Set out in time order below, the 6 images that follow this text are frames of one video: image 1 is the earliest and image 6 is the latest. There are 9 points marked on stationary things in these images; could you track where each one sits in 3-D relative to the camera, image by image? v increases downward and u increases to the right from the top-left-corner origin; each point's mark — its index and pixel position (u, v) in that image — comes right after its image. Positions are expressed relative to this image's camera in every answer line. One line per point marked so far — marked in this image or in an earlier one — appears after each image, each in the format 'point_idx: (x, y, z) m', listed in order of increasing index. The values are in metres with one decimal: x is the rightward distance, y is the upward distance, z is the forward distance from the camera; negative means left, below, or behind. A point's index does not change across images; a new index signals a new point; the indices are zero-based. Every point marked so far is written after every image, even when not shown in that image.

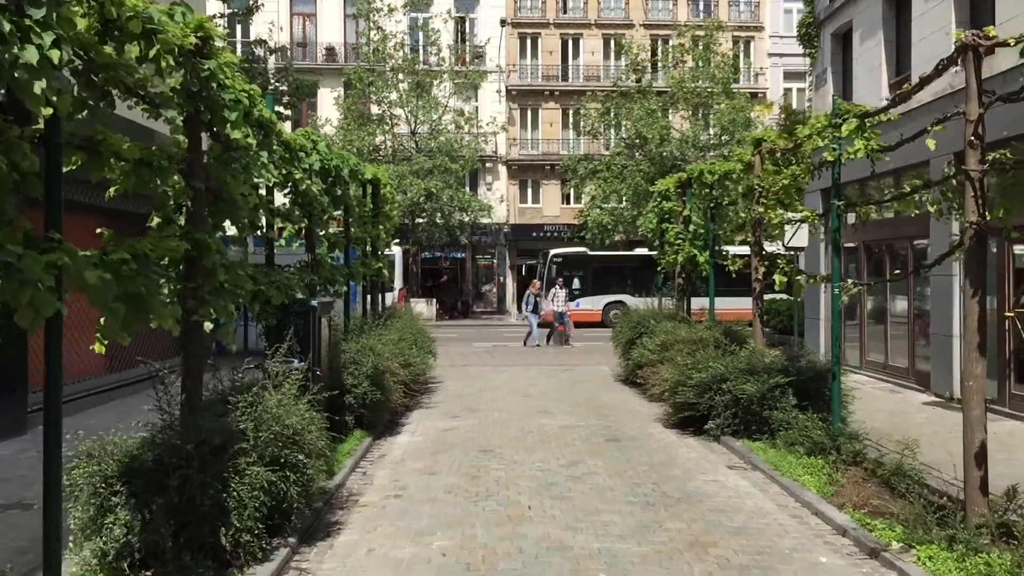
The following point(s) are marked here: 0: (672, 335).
0: (+2.1, -0.6, +13.2) m
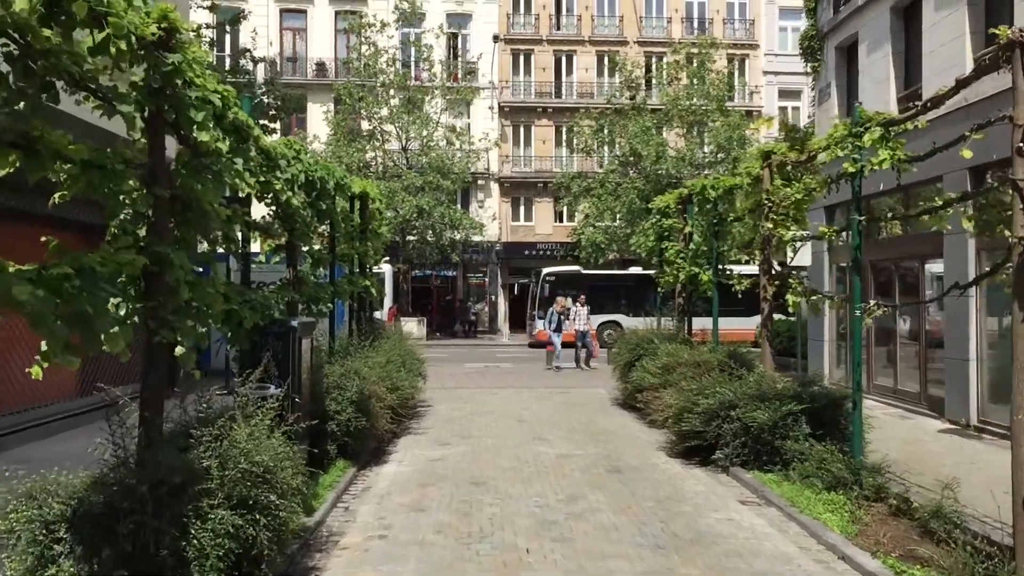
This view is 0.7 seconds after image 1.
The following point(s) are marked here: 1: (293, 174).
0: (+2.1, -0.9, +12.5) m
1: (-2.1, +1.1, +9.5) m
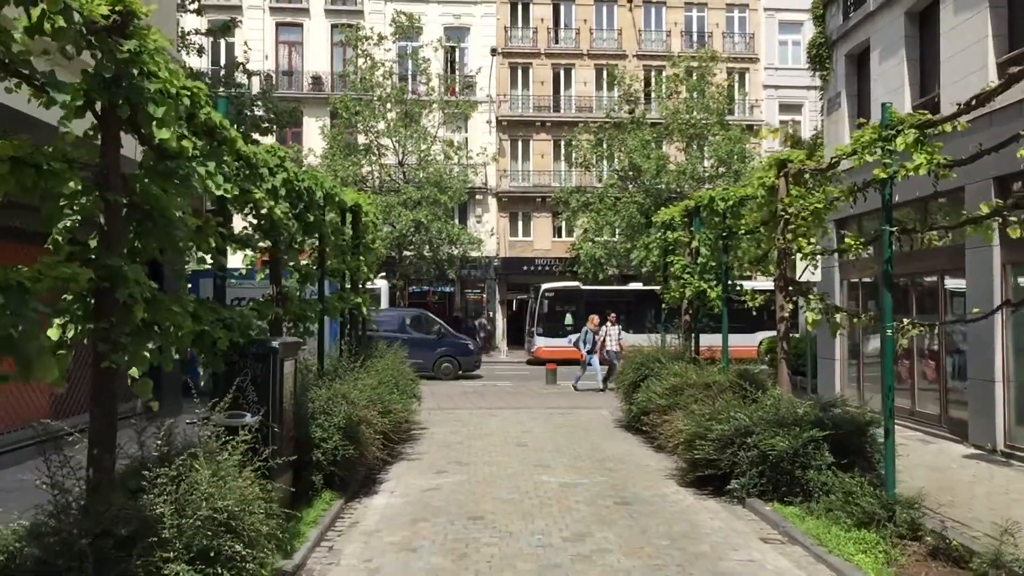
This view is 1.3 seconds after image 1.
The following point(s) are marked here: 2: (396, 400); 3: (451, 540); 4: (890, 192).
0: (+2.1, -1.1, +11.9) m
1: (-2.1, +0.9, +8.8) m
2: (-1.3, -1.3, +11.0) m
3: (-0.4, -1.9, +7.2) m
4: (+2.8, +0.7, +7.2) m
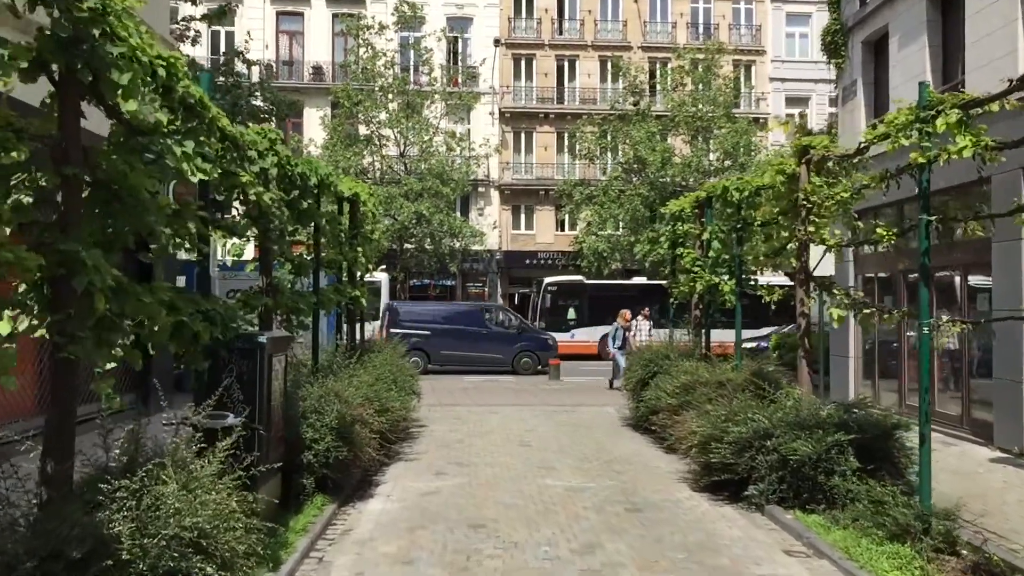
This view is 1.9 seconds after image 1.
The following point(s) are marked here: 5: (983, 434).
0: (+2.1, -1.0, +11.3) m
1: (-2.1, +1.0, +8.3) m
2: (-1.3, -1.2, +10.5) m
3: (-0.4, -1.8, +6.7) m
4: (+2.8, +0.7, +6.6) m
5: (+5.6, -1.7, +11.6) m
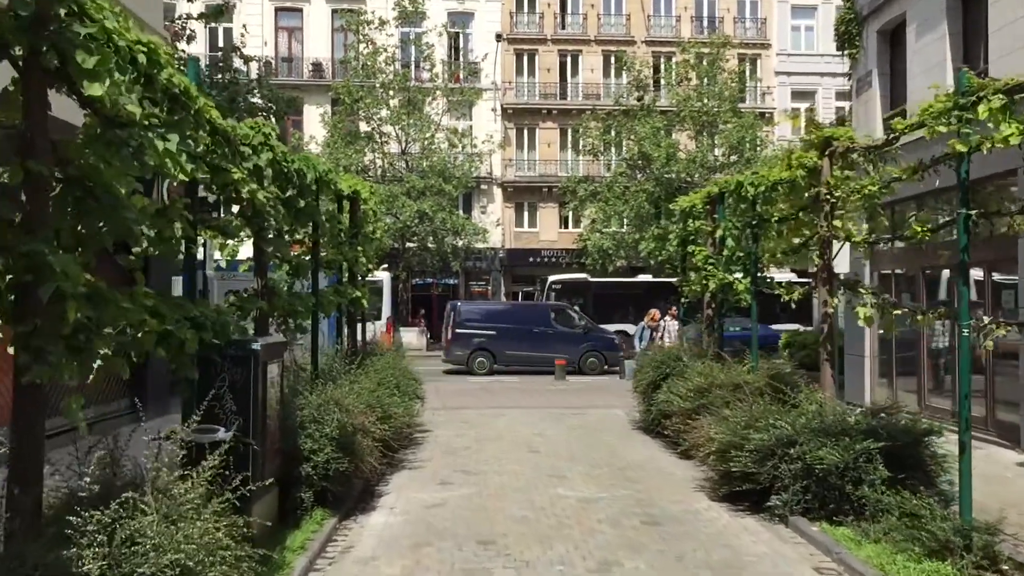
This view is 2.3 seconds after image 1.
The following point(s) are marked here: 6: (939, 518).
0: (+2.2, -1.0, +10.9) m
1: (-2.0, +1.0, +7.9) m
2: (-1.2, -1.2, +10.1) m
3: (-0.3, -1.8, +6.3) m
4: (+2.9, +0.7, +6.2) m
5: (+5.7, -1.7, +11.2) m
6: (+2.8, -1.5, +6.6) m
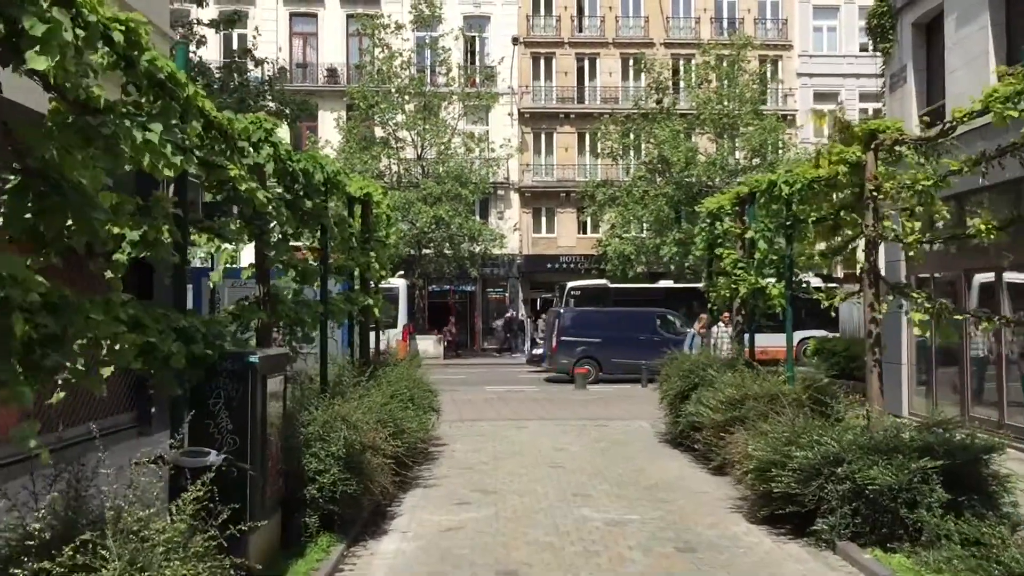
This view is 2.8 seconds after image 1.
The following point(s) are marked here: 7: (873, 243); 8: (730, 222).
0: (+2.4, -1.1, +10.3) m
1: (-1.9, +0.9, +7.3) m
2: (-1.0, -1.2, +9.5) m
3: (-0.2, -1.8, +5.7) m
4: (+3.0, +0.7, +5.5) m
5: (+5.9, -1.7, +10.5) m
6: (+3.0, -1.5, +5.9) m
7: (+3.0, +0.4, +8.1) m
8: (+2.9, +0.9, +13.1) m
